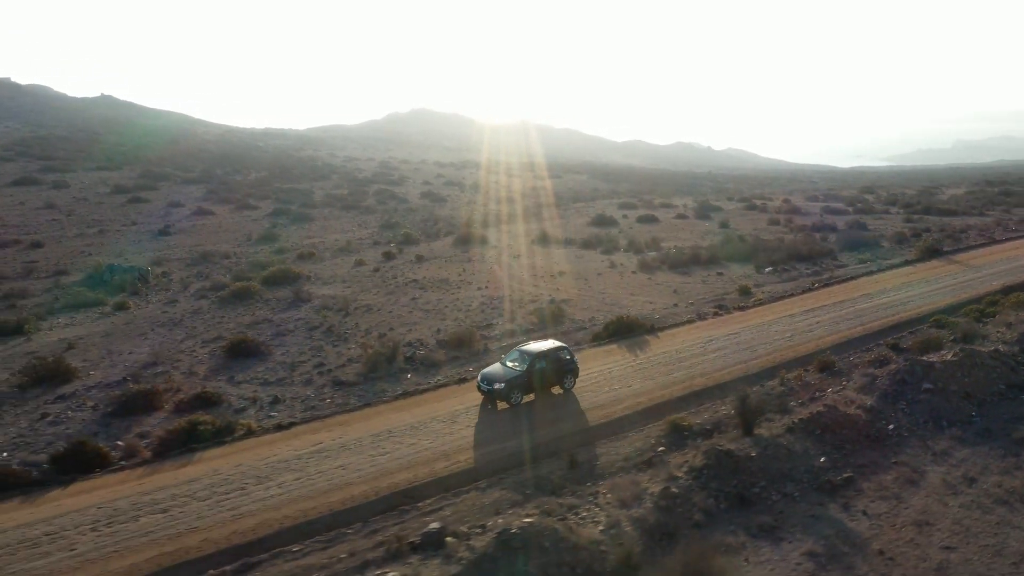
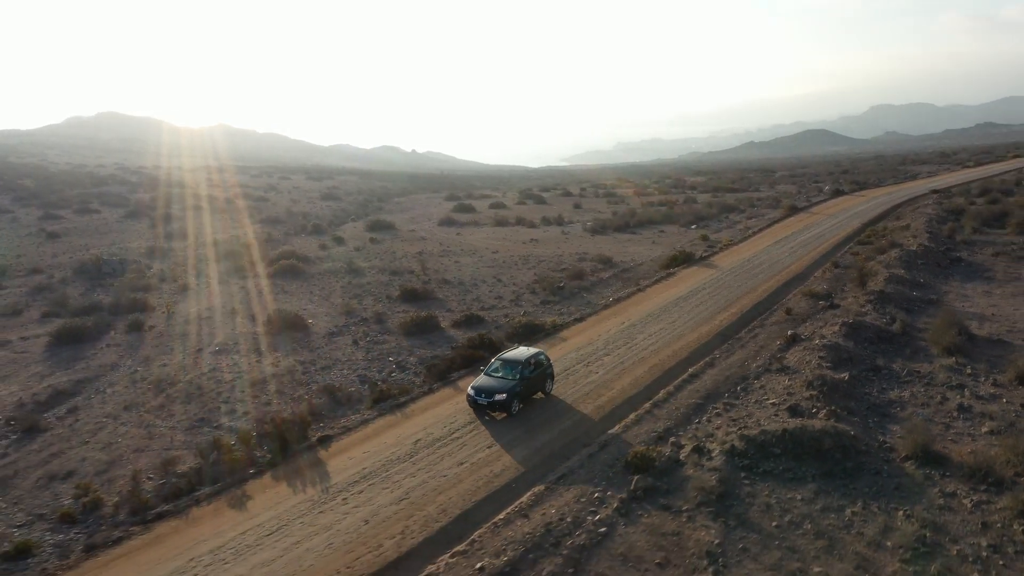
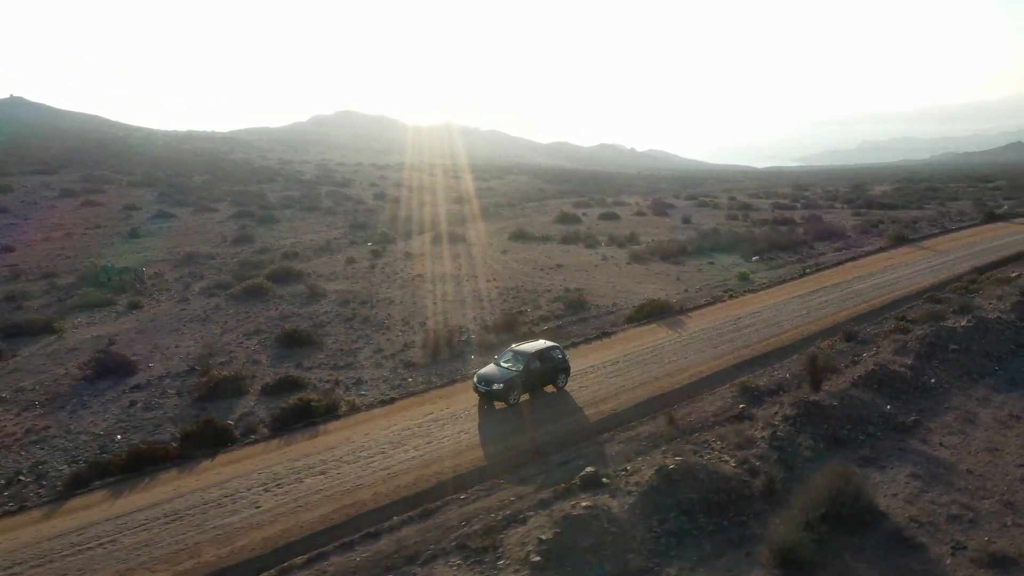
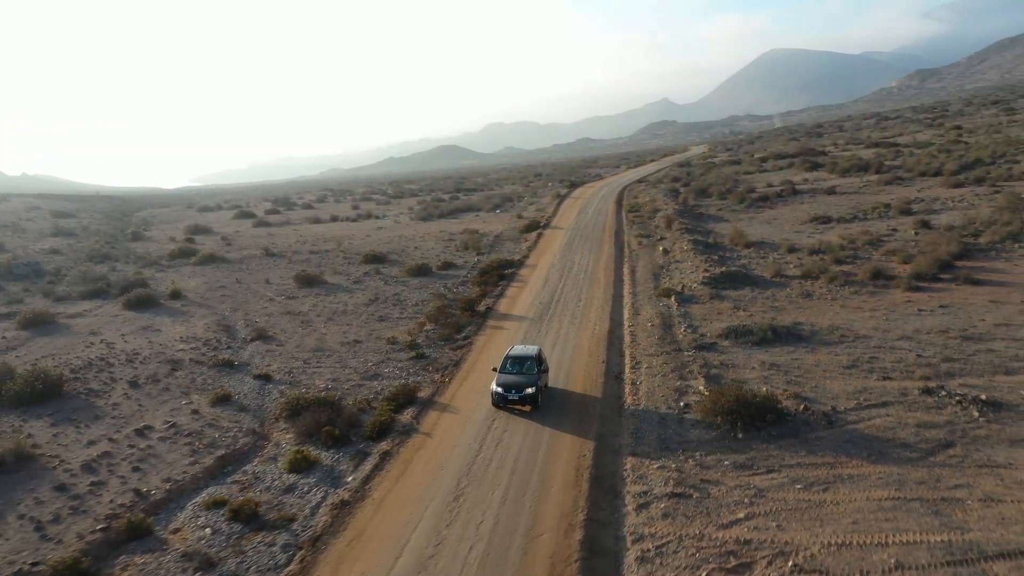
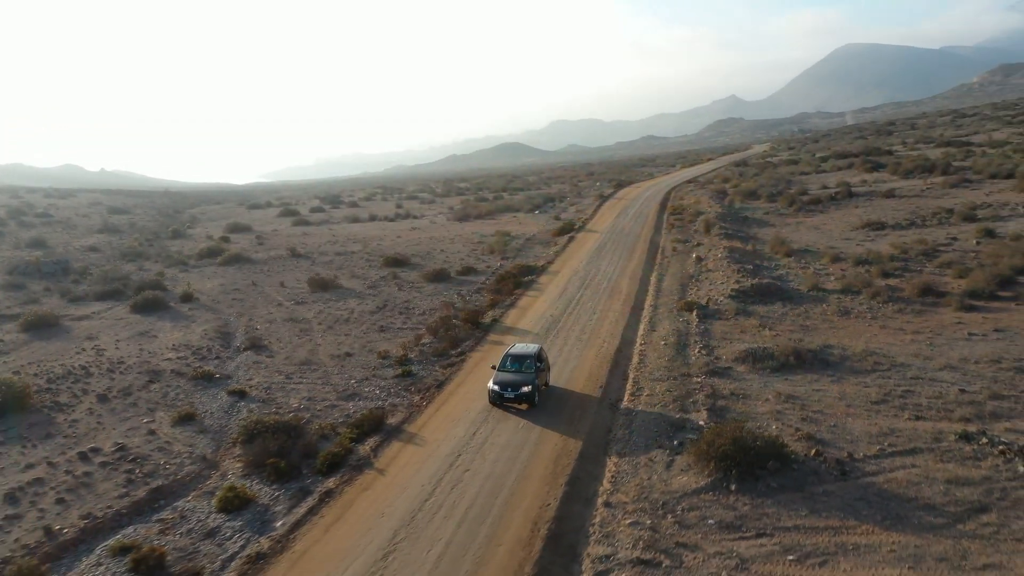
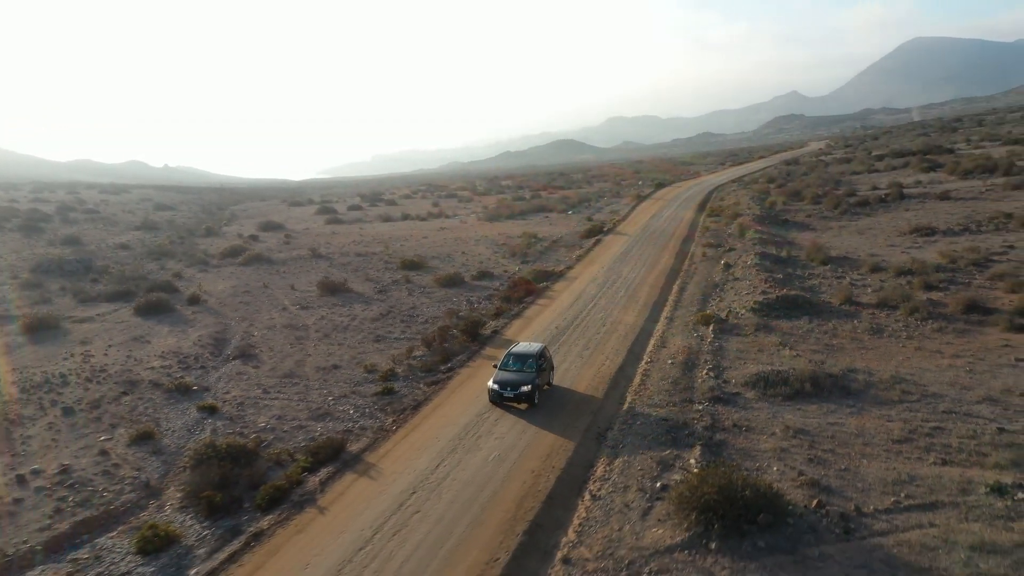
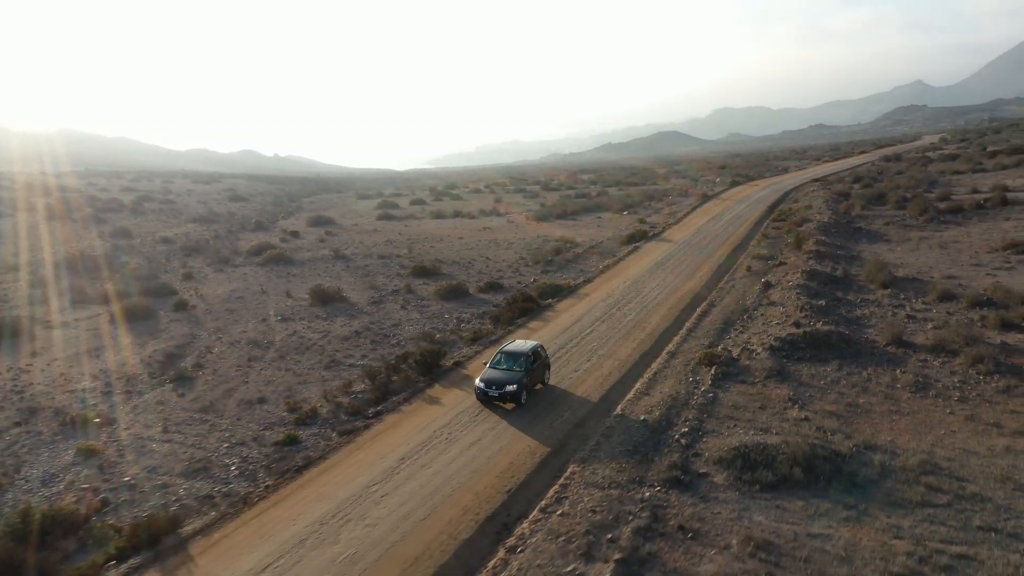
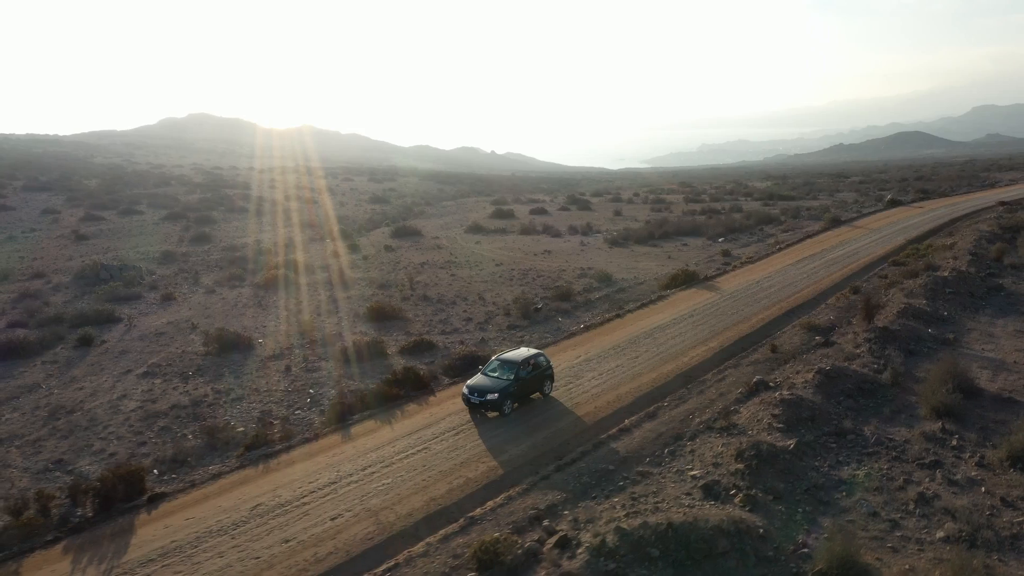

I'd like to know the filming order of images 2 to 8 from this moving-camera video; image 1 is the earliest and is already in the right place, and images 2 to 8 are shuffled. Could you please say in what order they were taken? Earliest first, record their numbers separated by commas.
3, 8, 2, 7, 6, 5, 4
